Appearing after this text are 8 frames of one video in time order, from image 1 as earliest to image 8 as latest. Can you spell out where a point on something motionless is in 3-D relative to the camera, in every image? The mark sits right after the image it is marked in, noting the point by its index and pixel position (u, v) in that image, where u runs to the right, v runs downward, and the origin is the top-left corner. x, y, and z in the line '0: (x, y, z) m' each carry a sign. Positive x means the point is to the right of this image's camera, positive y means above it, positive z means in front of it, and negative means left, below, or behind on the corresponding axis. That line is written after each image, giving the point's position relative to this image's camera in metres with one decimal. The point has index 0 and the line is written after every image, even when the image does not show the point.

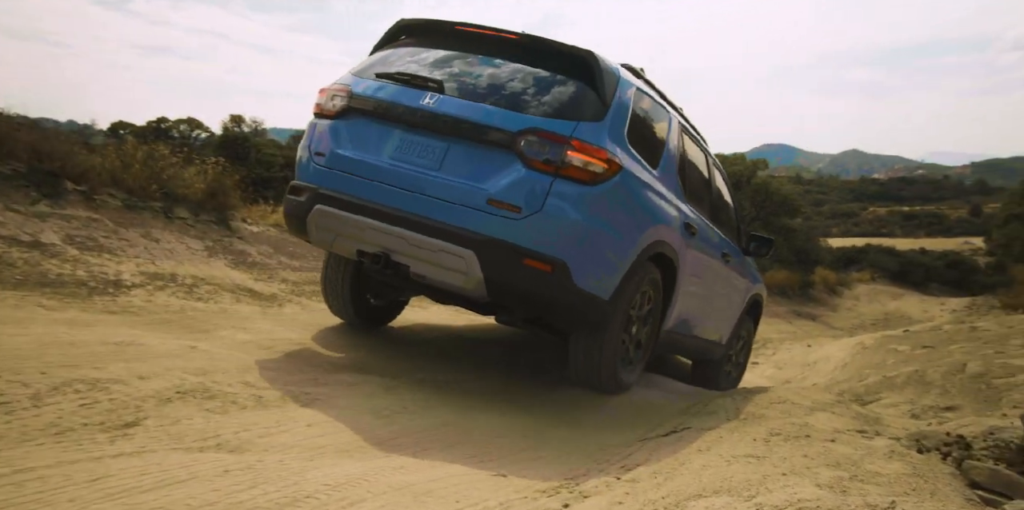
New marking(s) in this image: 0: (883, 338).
0: (+5.0, -1.1, +10.2) m
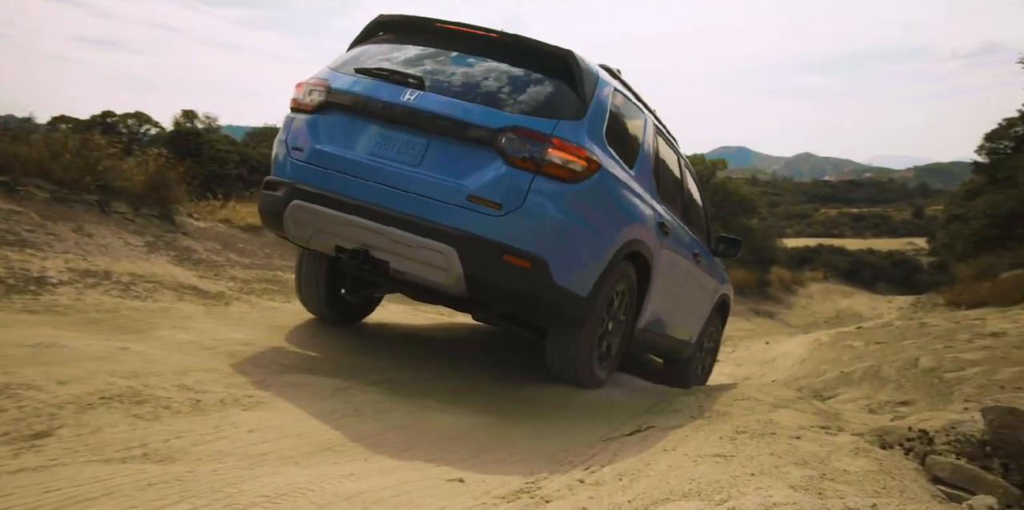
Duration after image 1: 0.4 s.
0: (+4.4, -1.1, +10.3) m
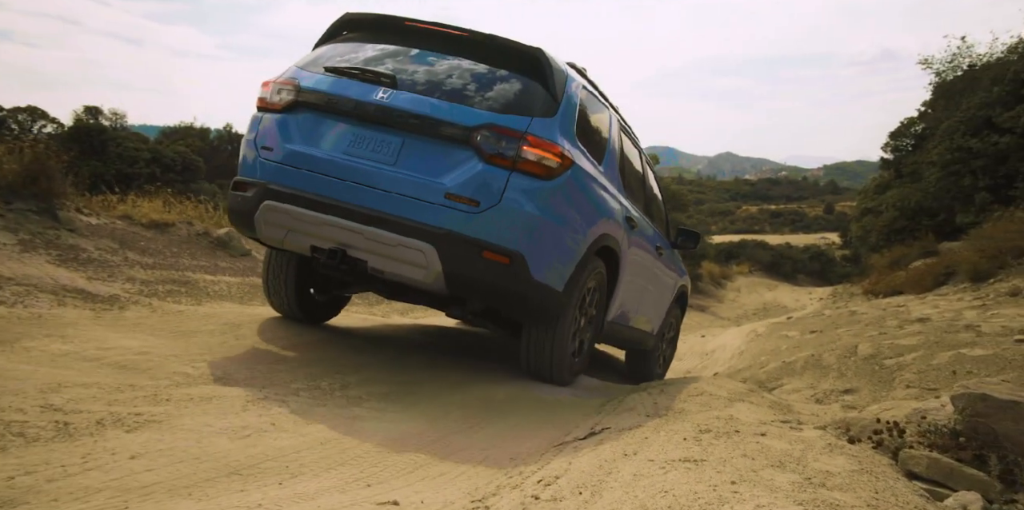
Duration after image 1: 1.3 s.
0: (+3.5, -1.0, +10.3) m
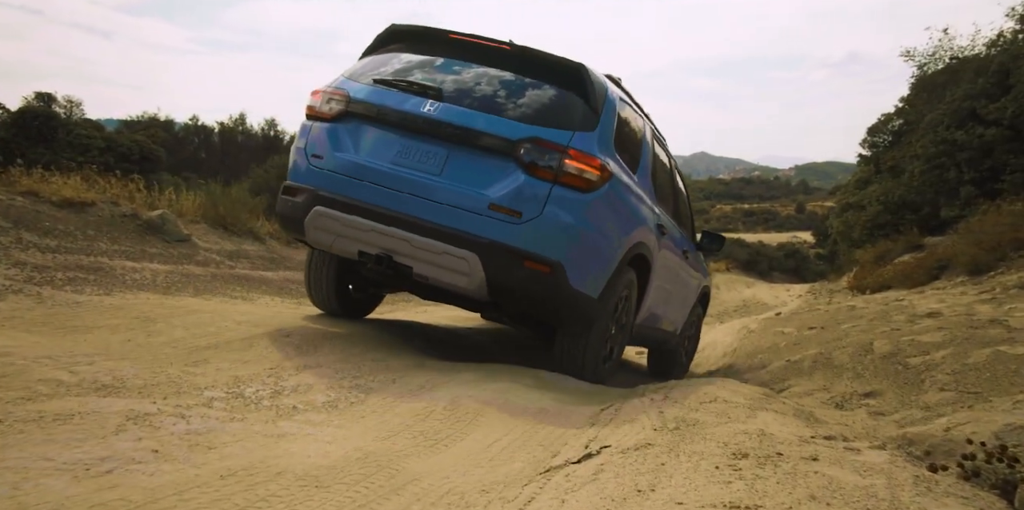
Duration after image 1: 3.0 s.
0: (+3.2, -0.9, +9.6) m
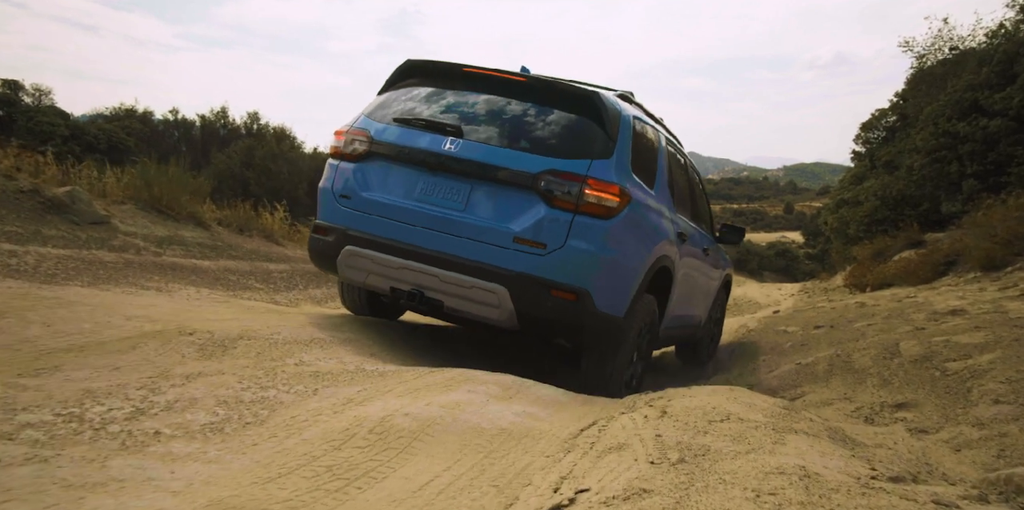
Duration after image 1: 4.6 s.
0: (+3.0, -0.8, +8.9) m
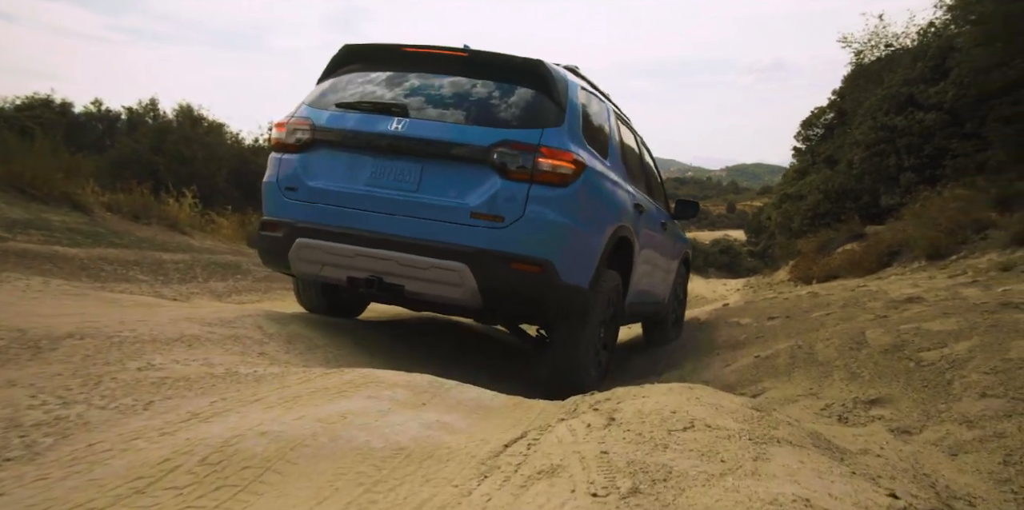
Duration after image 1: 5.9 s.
0: (+2.3, -0.6, +8.4) m
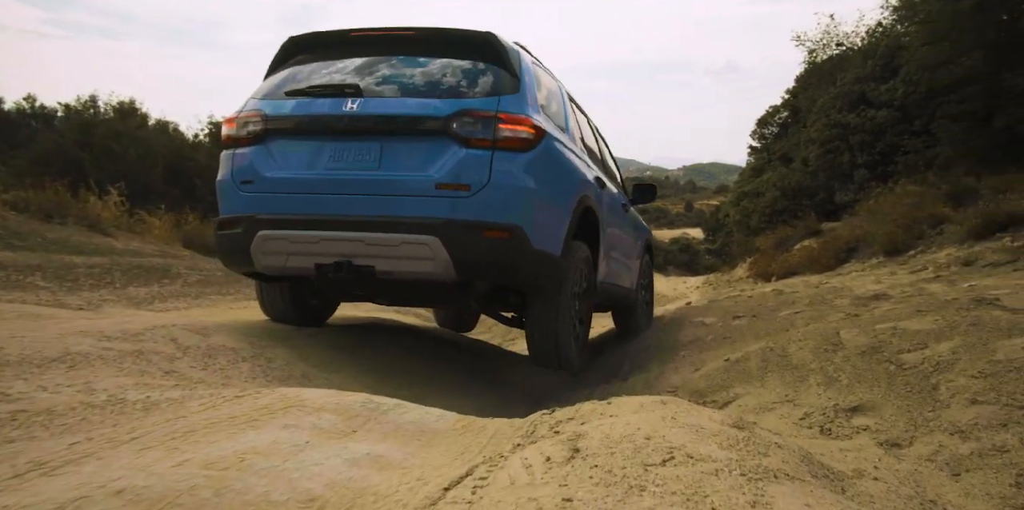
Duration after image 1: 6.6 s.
0: (+1.8, -0.6, +8.1) m
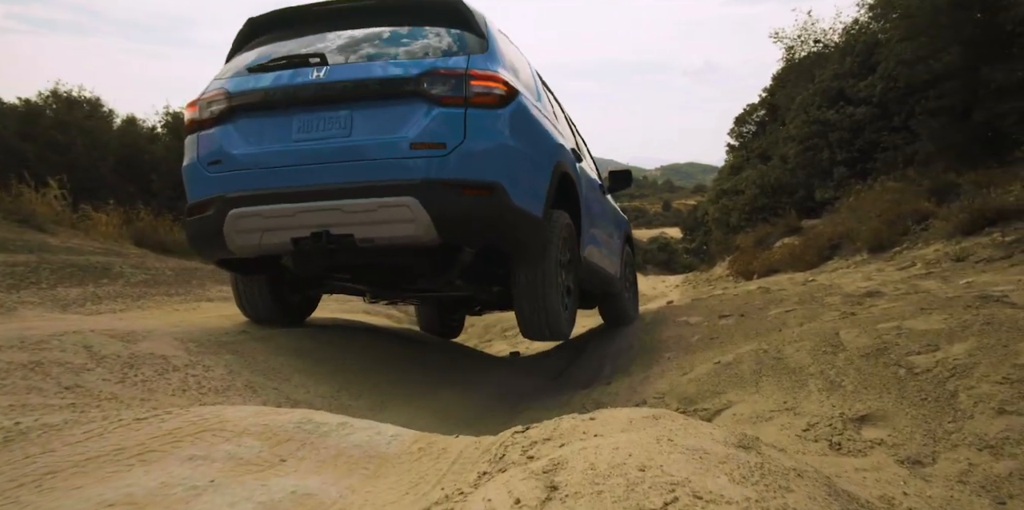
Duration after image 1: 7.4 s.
0: (+1.5, -0.6, +7.8) m
